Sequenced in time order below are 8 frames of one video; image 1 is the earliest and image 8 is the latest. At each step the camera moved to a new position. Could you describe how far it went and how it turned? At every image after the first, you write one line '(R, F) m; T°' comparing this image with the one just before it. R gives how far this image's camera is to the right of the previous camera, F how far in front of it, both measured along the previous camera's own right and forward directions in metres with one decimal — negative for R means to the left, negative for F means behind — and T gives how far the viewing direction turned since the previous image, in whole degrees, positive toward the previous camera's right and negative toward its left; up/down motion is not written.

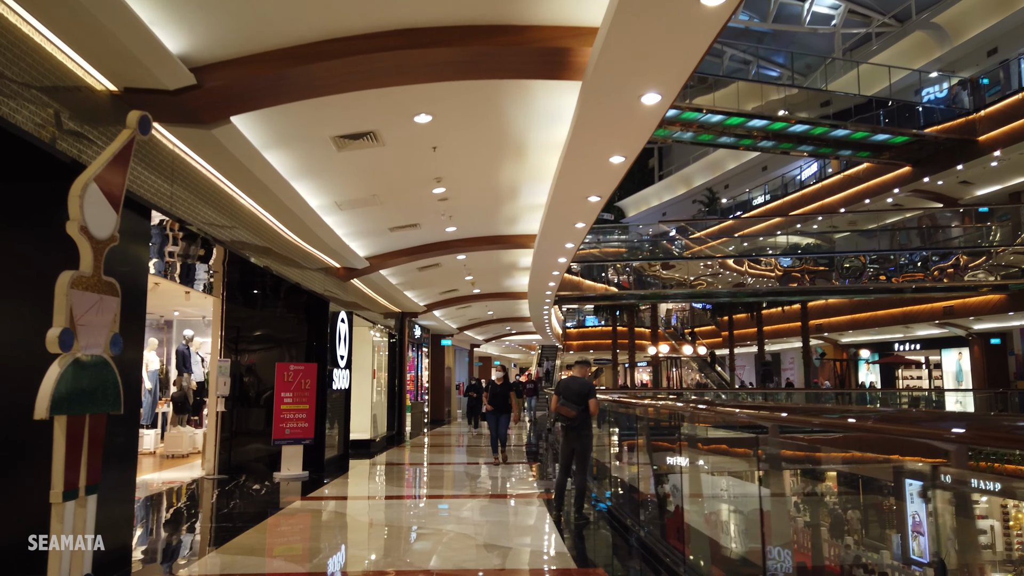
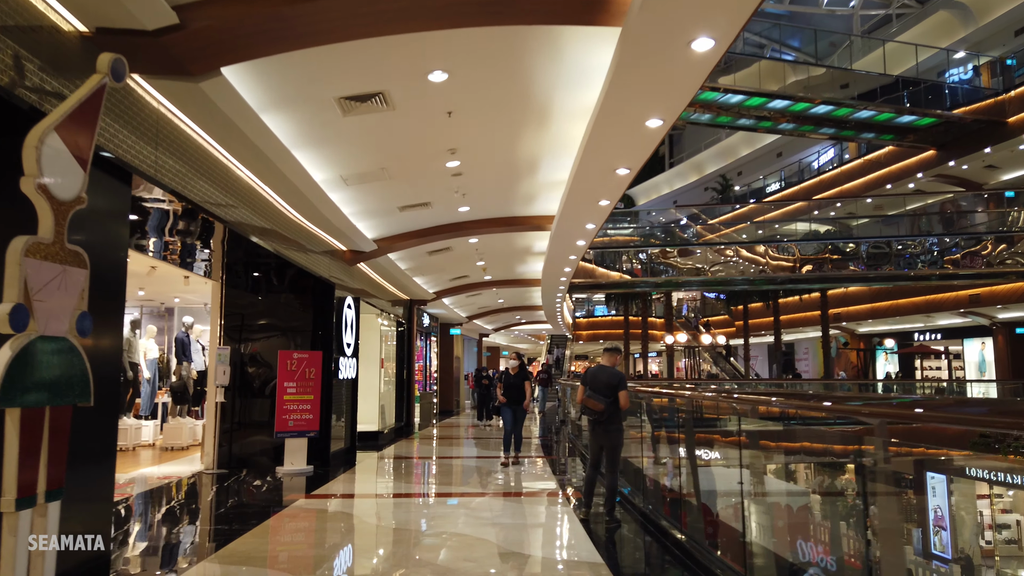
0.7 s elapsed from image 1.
(-0.1, +0.5) m; -1°
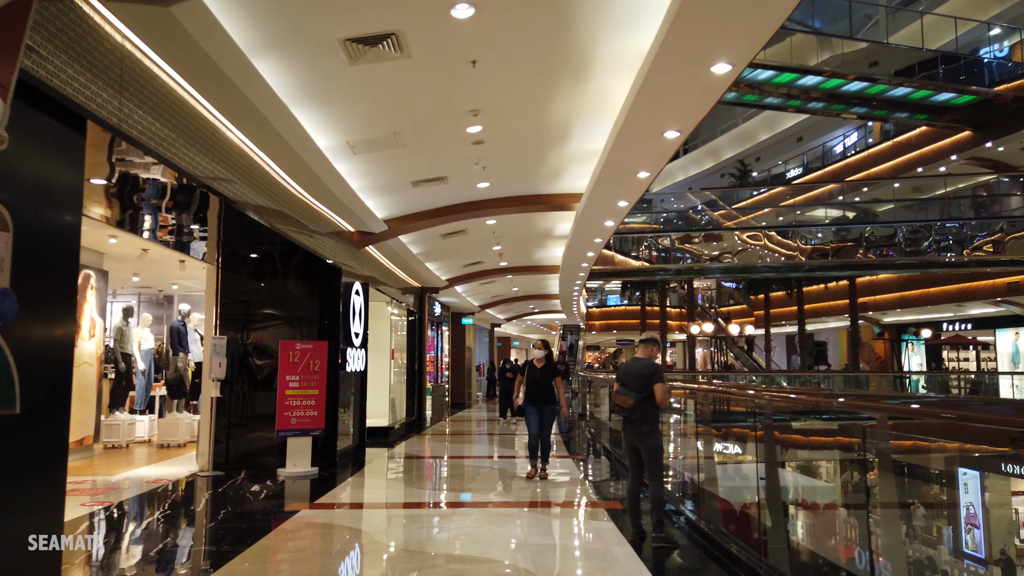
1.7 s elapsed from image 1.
(-0.2, +0.8) m; -1°
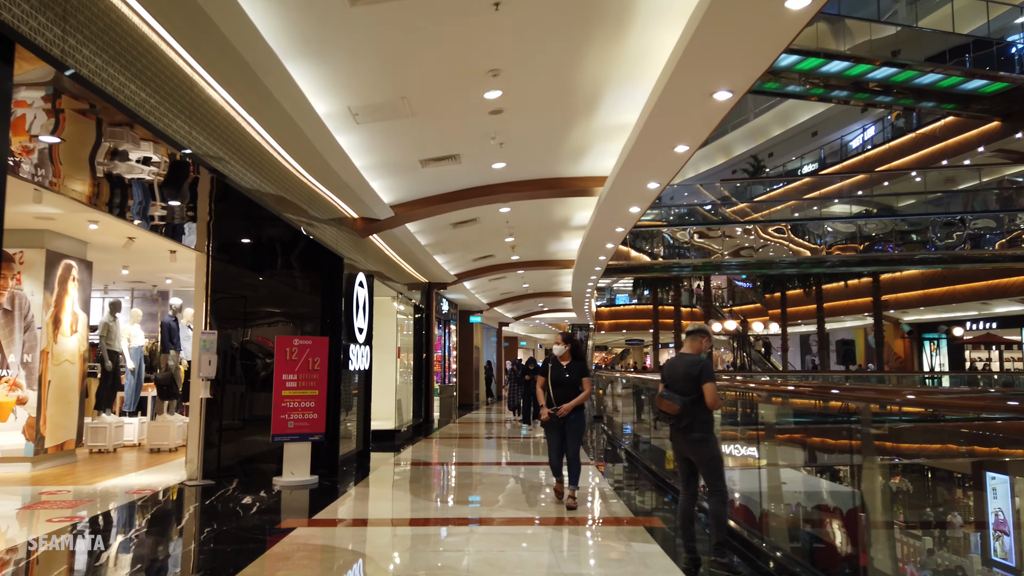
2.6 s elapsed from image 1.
(-0.1, +0.7) m; 0°
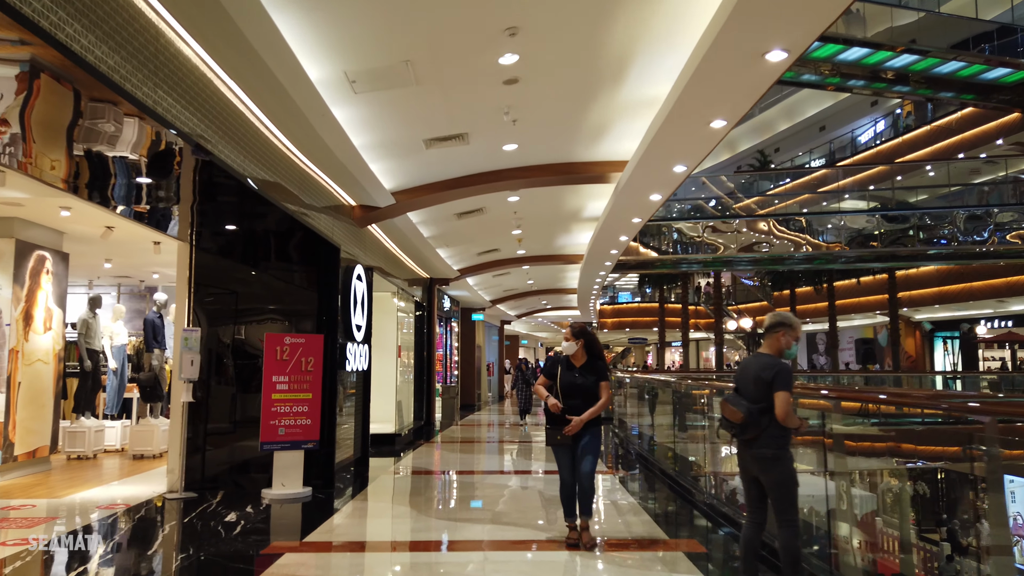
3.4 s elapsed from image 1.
(-0.1, +0.6) m; 0°
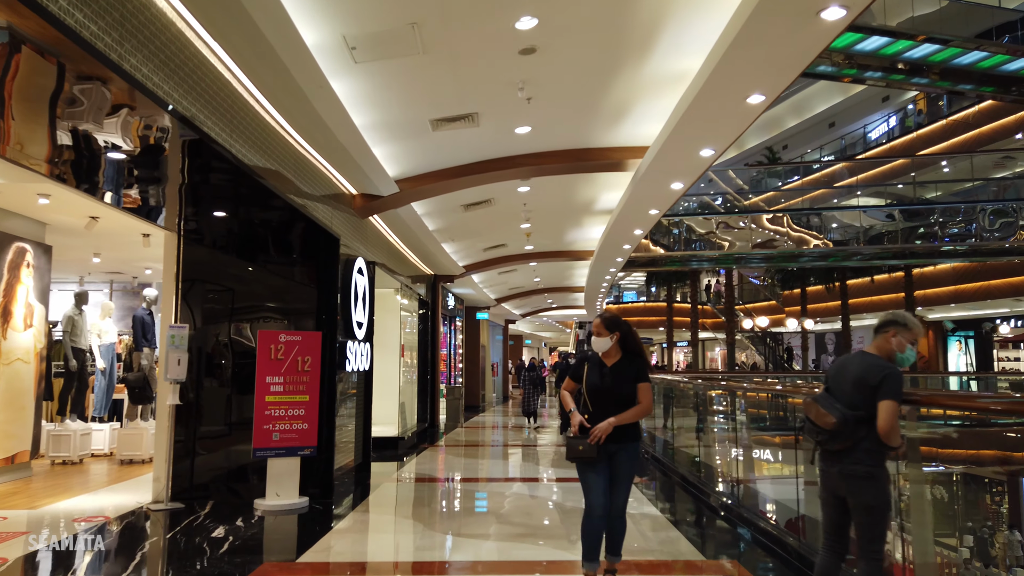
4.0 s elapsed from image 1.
(-0.1, +0.5) m; 0°
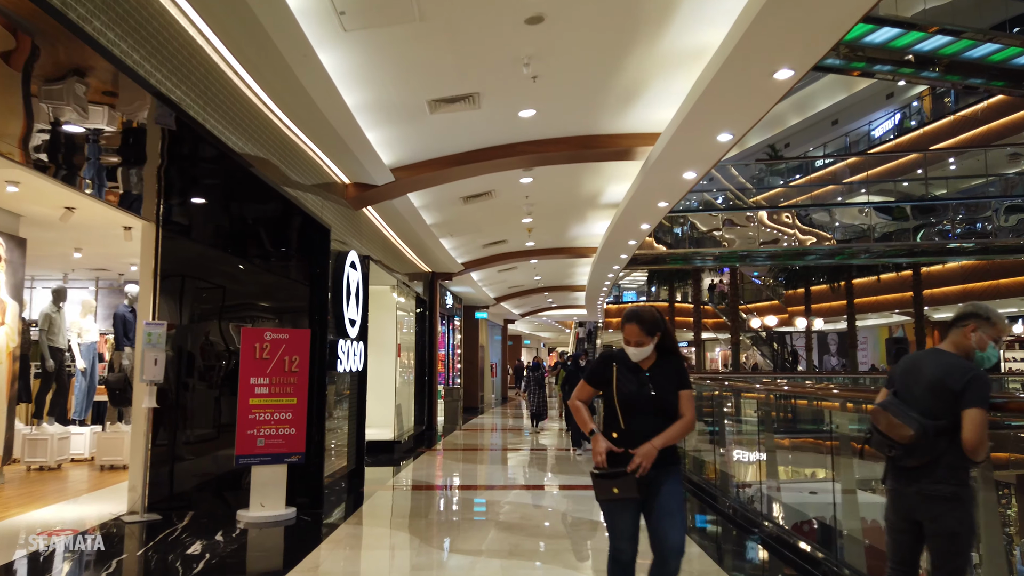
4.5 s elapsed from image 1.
(0.0, +0.4) m; 0°
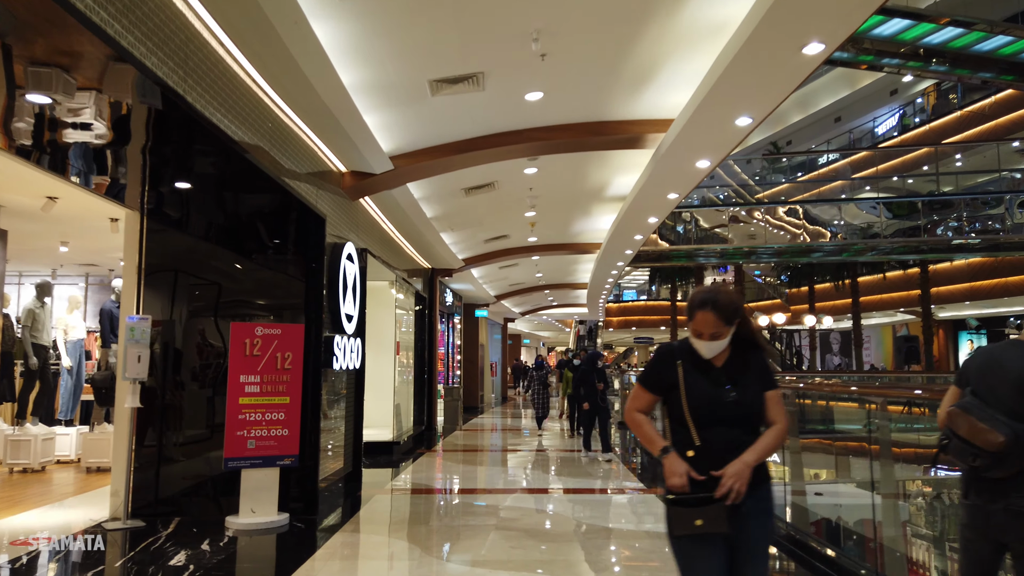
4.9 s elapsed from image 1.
(-0.1, +0.3) m; 0°
